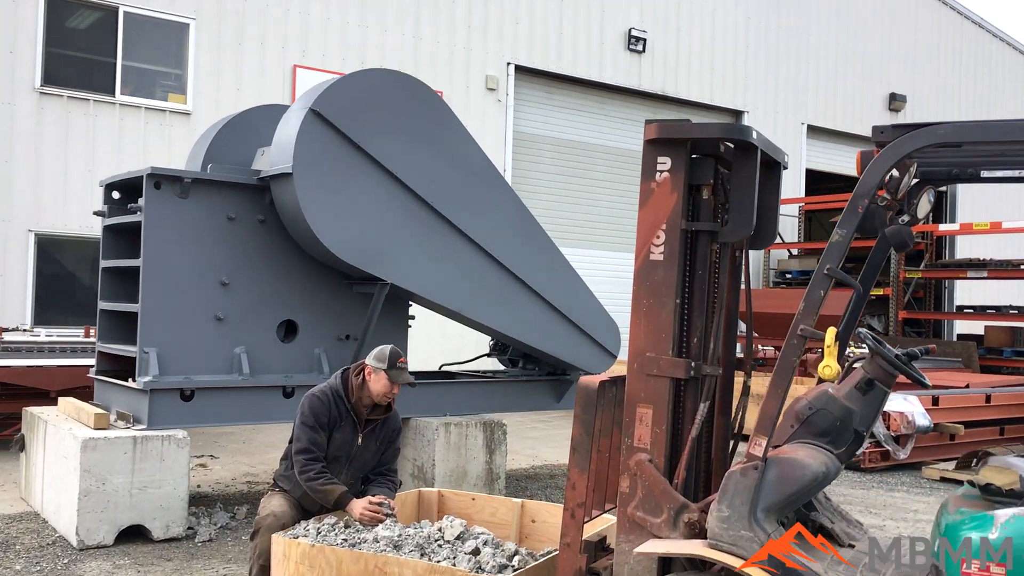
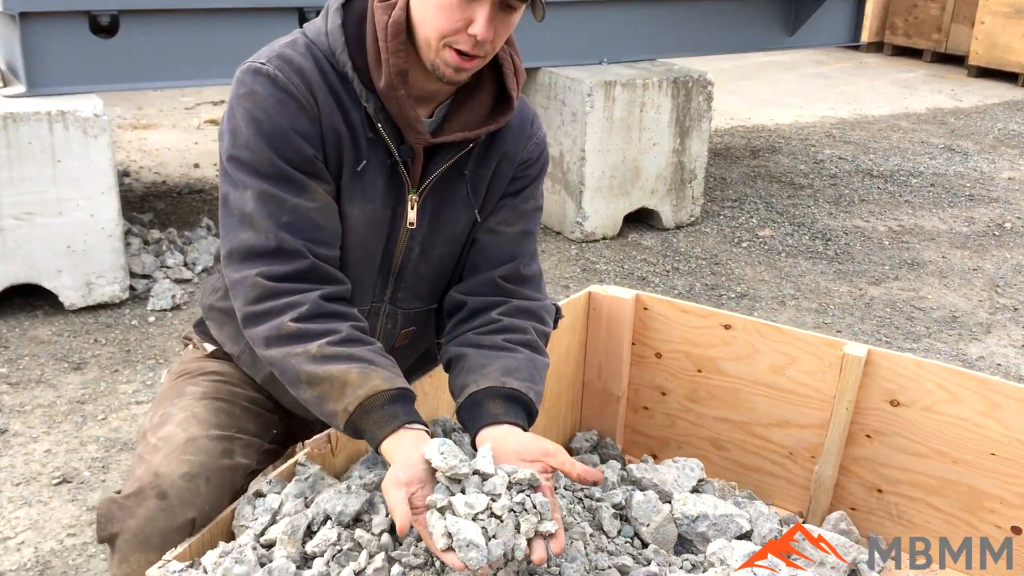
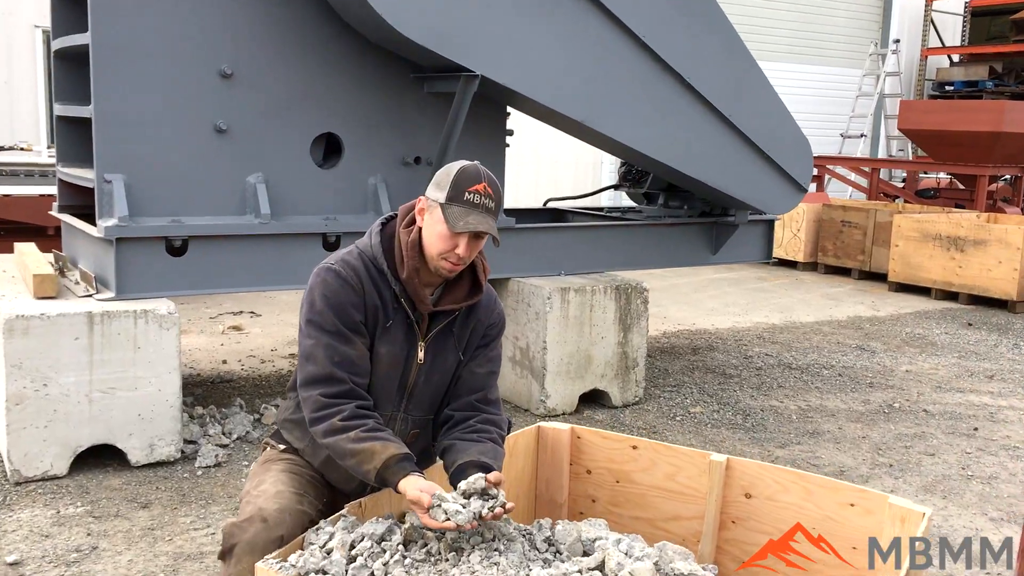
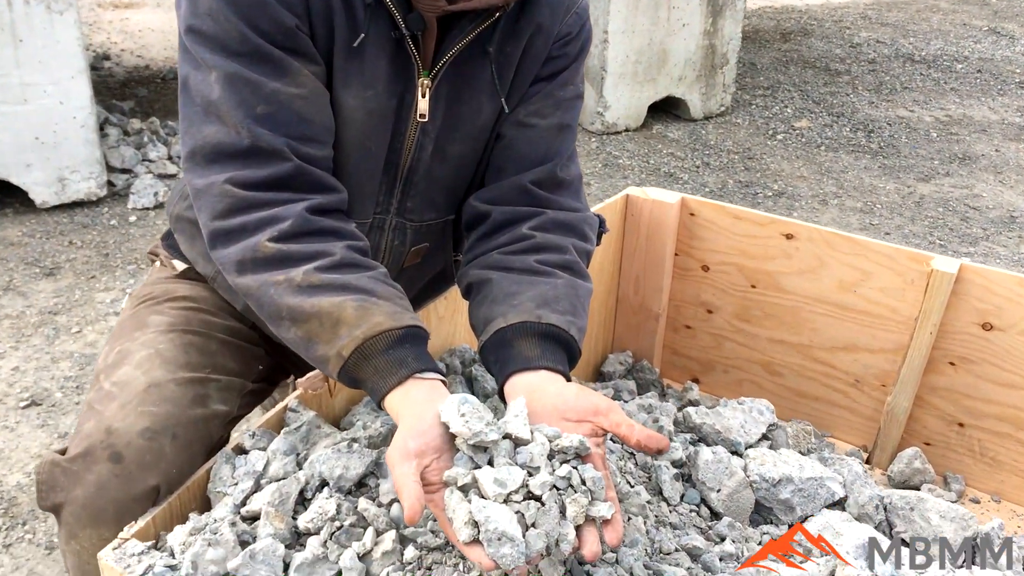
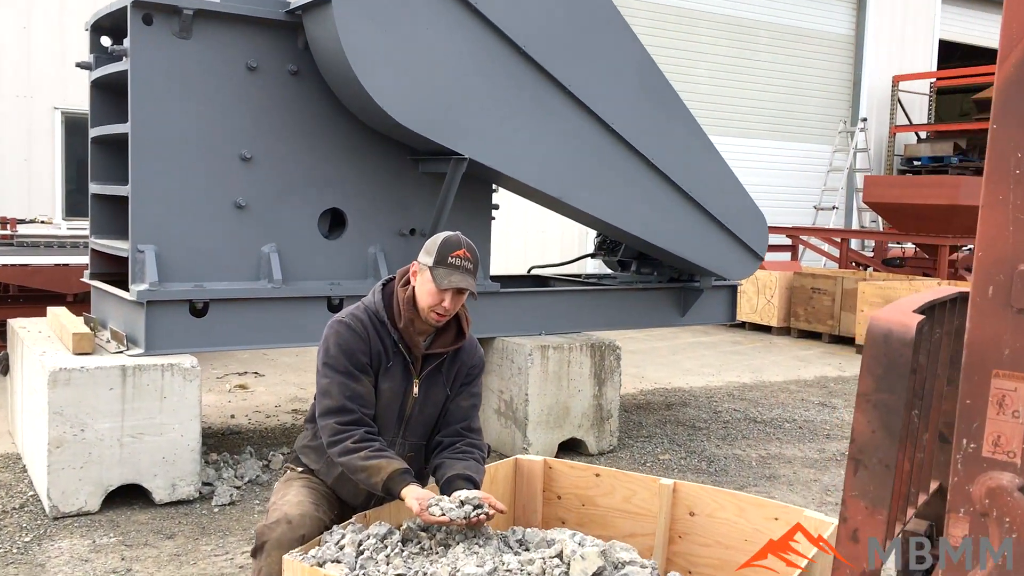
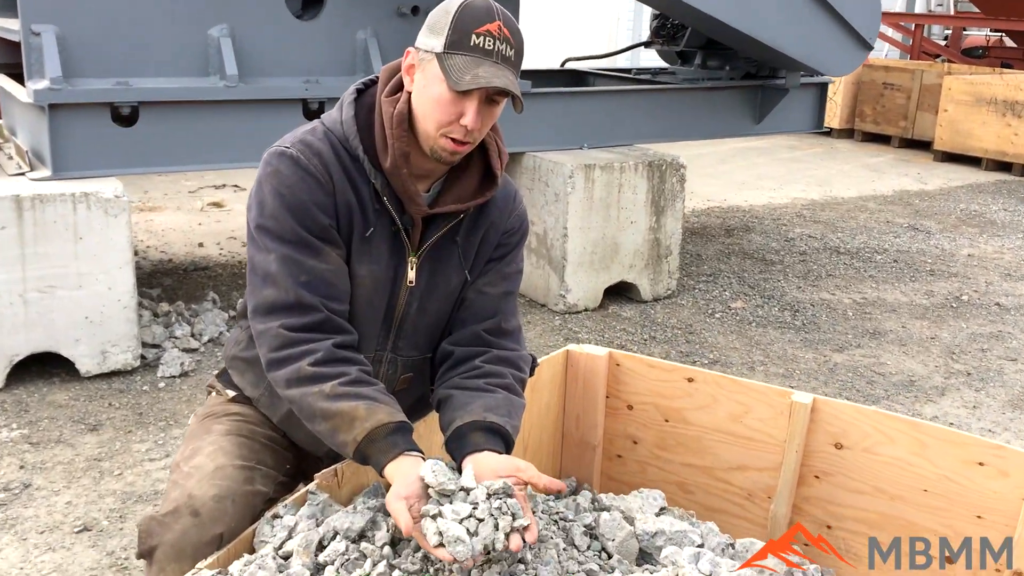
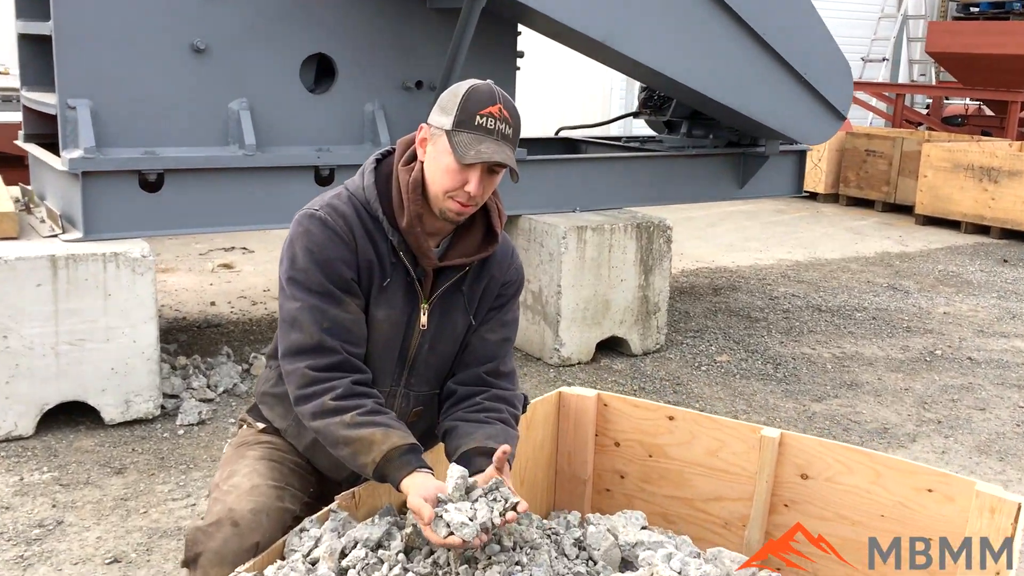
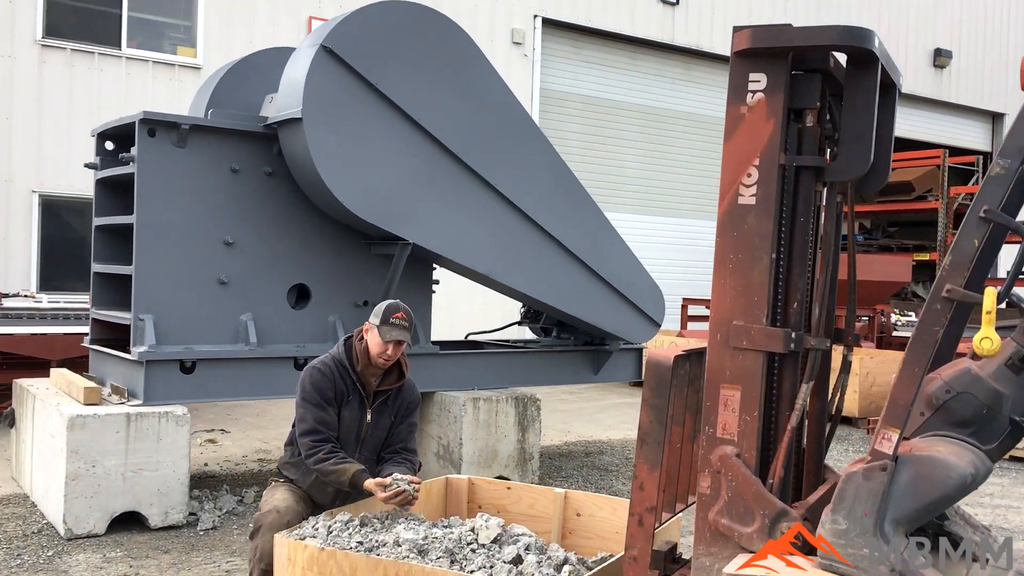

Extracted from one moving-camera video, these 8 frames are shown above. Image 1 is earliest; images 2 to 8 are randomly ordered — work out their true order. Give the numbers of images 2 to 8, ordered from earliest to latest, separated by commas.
8, 5, 3, 7, 6, 2, 4
